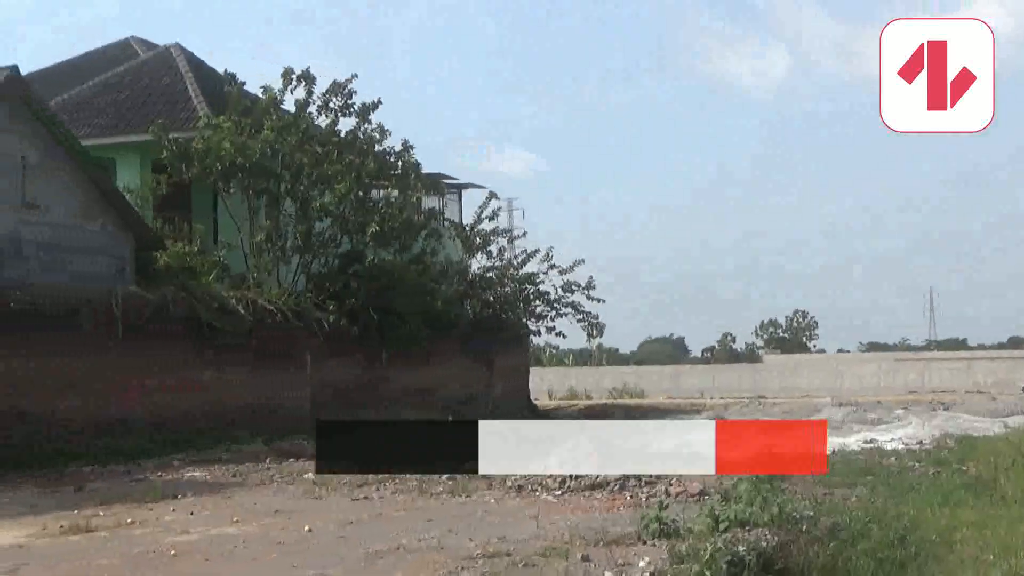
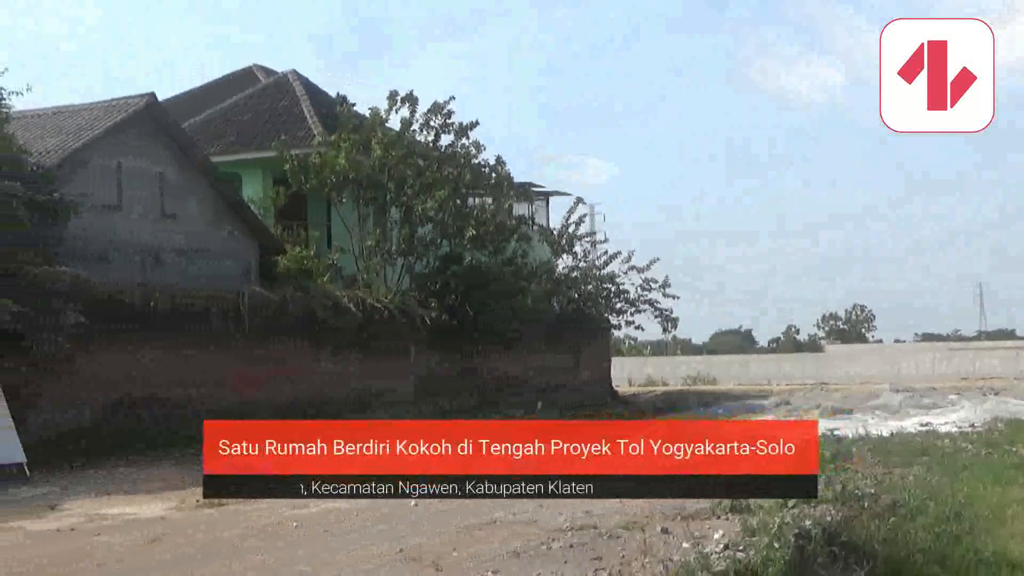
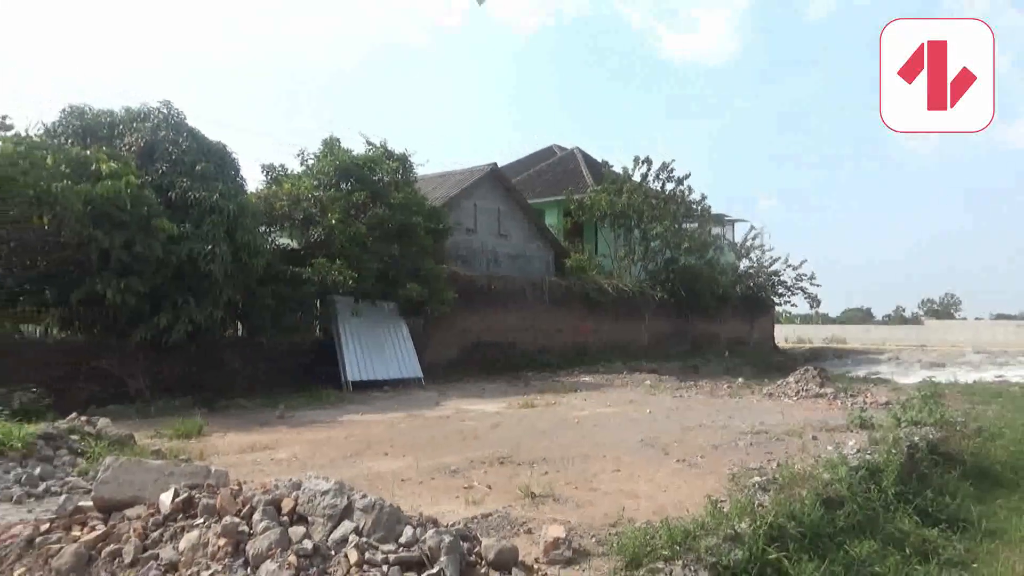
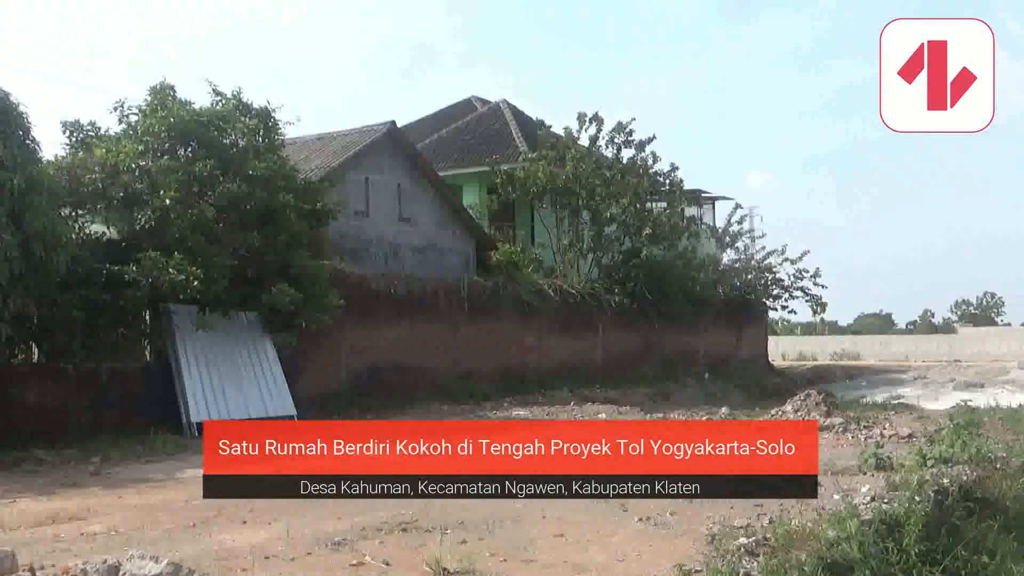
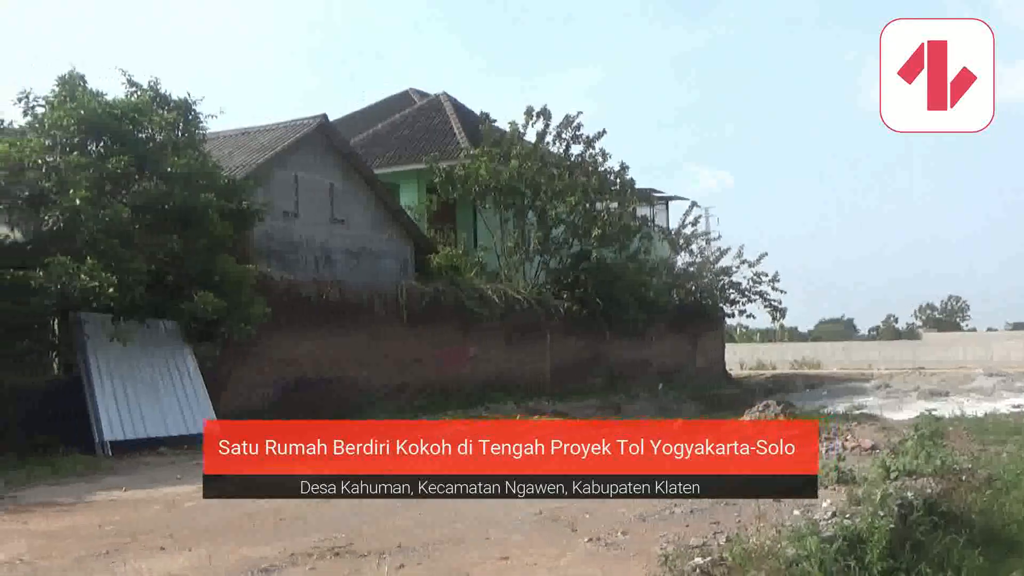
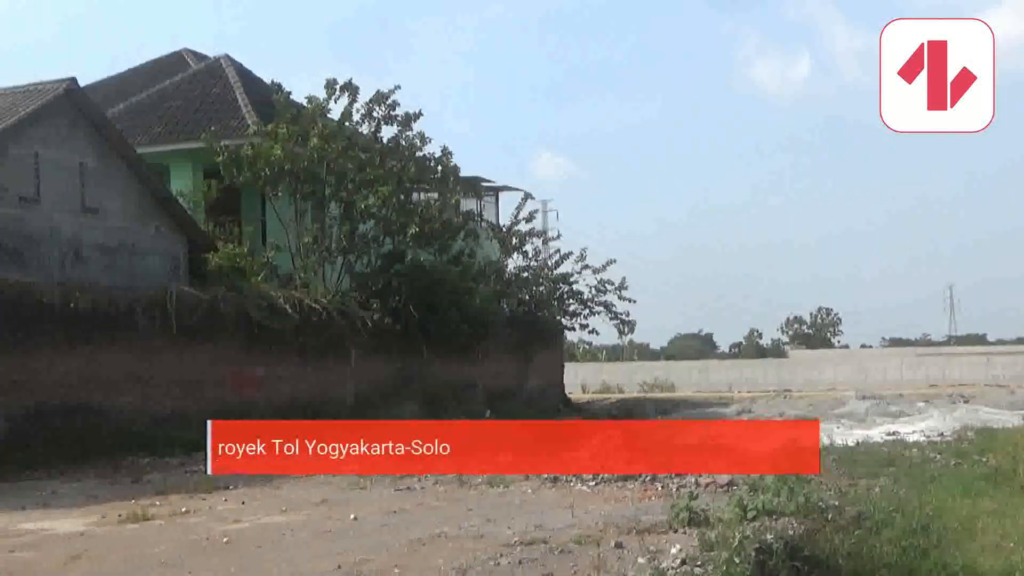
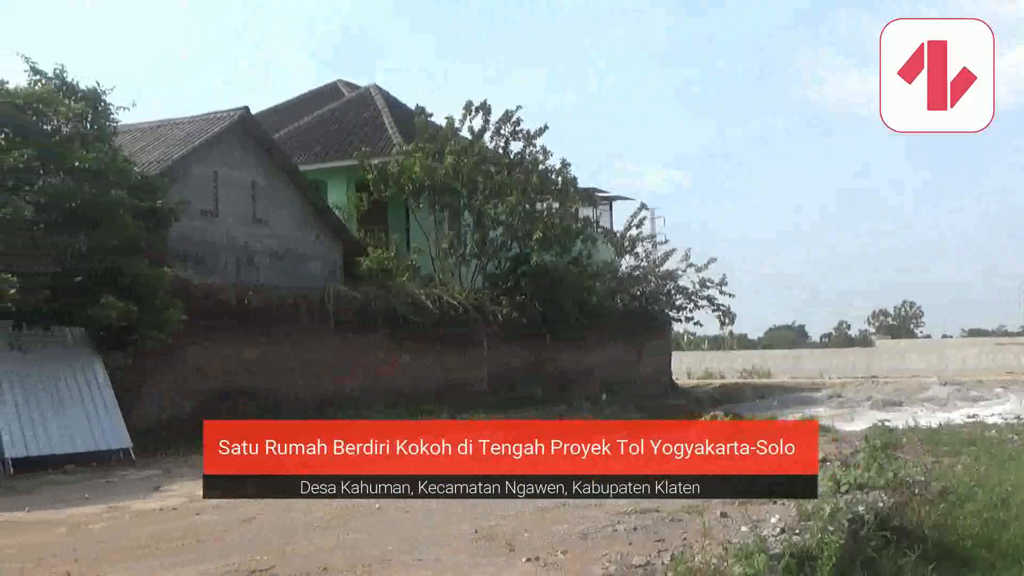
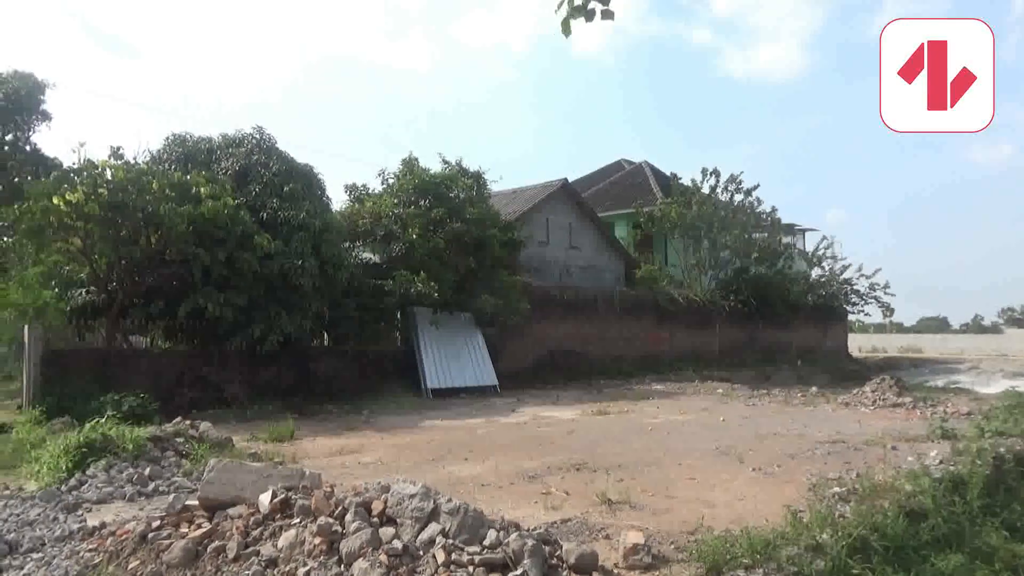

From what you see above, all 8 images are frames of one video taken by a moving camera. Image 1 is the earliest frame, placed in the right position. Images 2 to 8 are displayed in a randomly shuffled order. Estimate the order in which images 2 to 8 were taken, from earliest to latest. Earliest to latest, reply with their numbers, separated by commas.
6, 2, 7, 5, 4, 3, 8
